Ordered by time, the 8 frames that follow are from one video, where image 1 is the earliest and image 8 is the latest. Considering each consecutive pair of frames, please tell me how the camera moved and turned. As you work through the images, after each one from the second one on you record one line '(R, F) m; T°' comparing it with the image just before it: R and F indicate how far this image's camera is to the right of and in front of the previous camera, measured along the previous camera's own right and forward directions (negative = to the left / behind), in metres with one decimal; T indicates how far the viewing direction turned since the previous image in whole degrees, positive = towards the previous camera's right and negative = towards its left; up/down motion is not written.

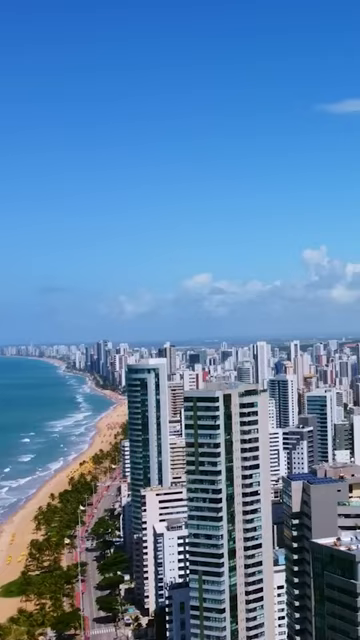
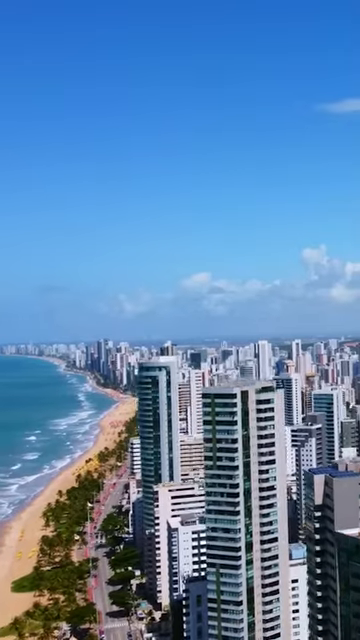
(-1.1, -0.8) m; 0°
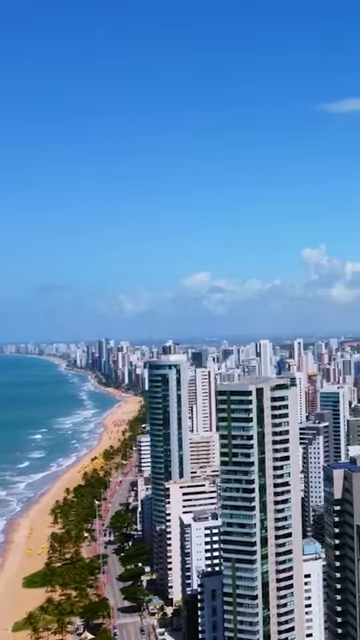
(-0.9, -0.7) m; 0°
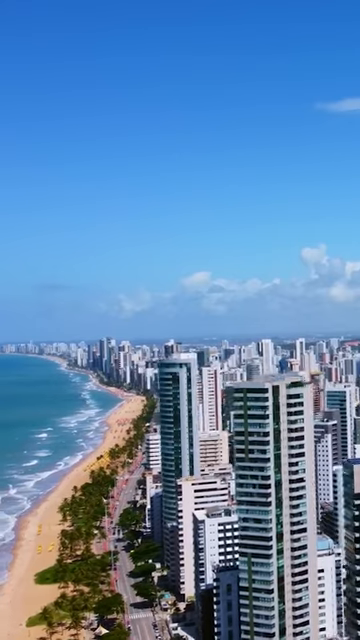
(-1.0, -0.7) m; 0°
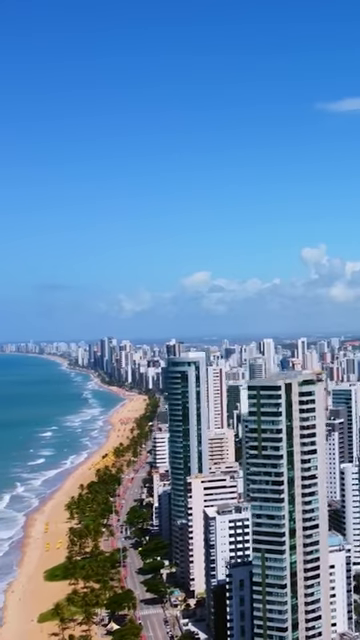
(-0.8, -0.6) m; 0°
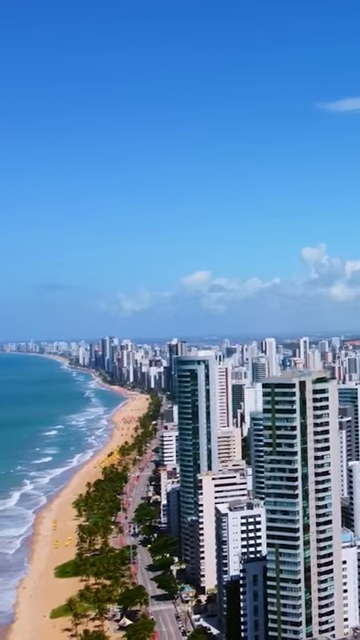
(-0.9, -0.6) m; 0°
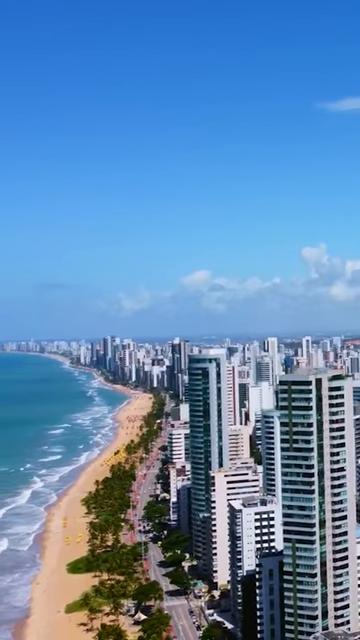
(-1.1, -0.7) m; 0°
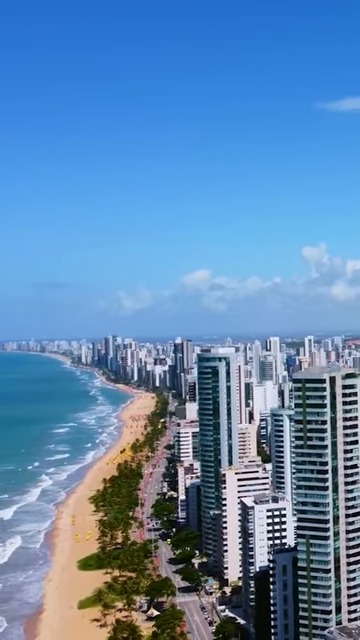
(-0.9, -0.6) m; 0°
